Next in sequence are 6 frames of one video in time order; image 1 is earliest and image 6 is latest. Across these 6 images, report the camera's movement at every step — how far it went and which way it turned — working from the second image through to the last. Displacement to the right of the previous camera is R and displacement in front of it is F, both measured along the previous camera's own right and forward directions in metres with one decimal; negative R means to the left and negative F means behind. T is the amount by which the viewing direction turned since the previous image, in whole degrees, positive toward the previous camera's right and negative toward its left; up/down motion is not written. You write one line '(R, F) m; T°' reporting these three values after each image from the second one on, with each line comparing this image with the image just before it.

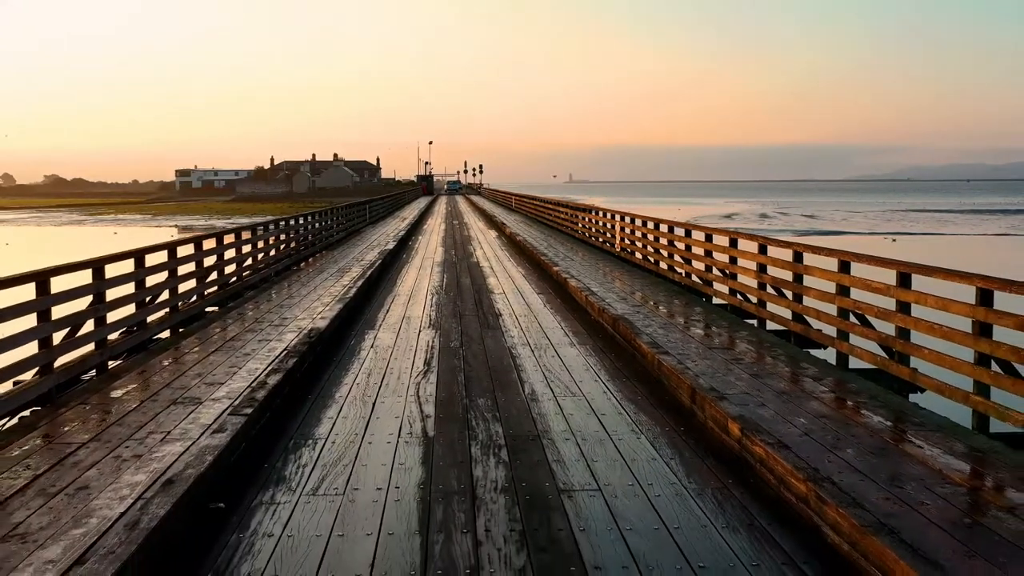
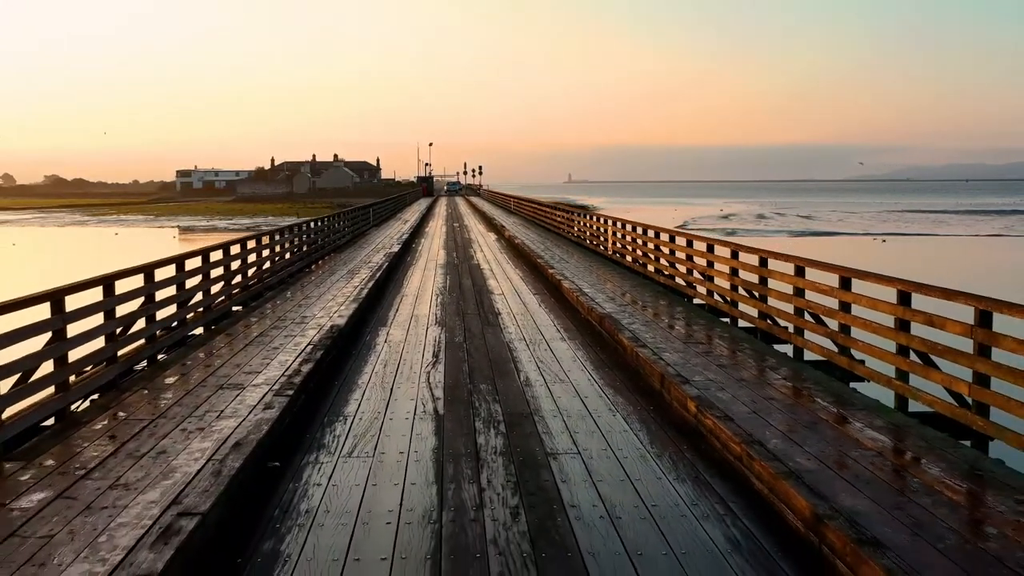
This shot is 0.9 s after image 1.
(0.0, -0.8) m; 0°
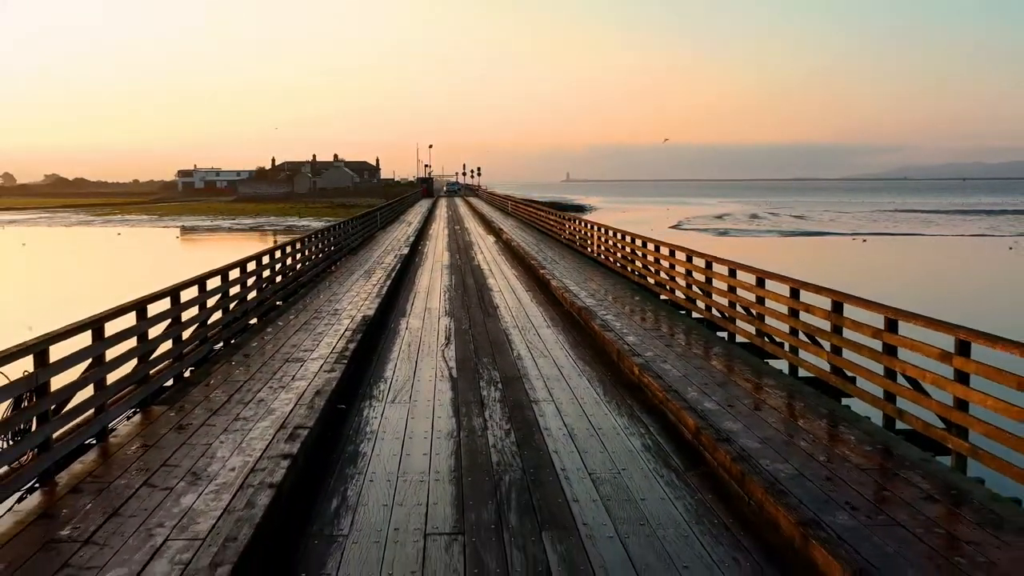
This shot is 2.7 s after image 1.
(0.0, -1.9) m; 0°
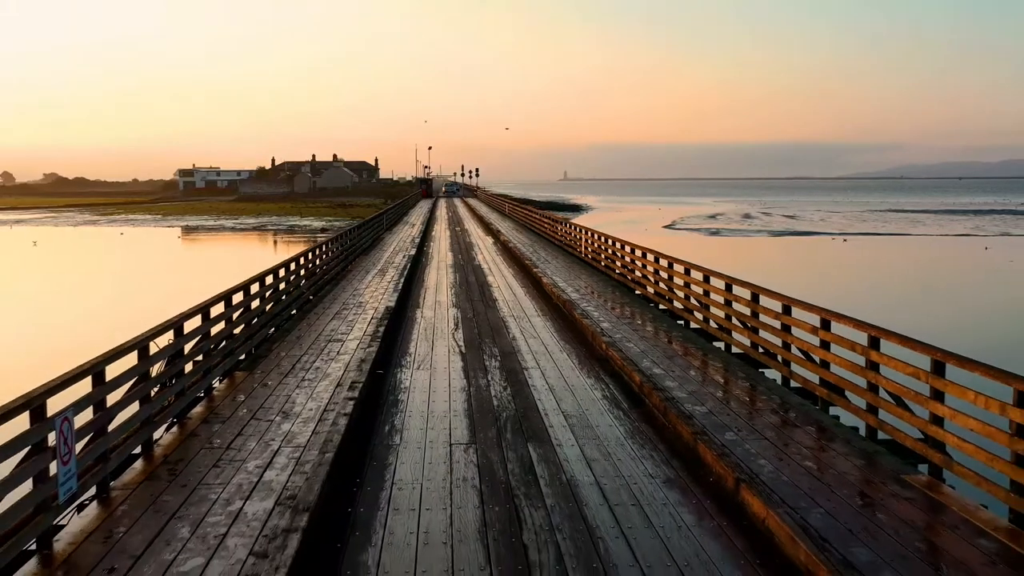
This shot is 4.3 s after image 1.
(0.0, -2.0) m; 0°
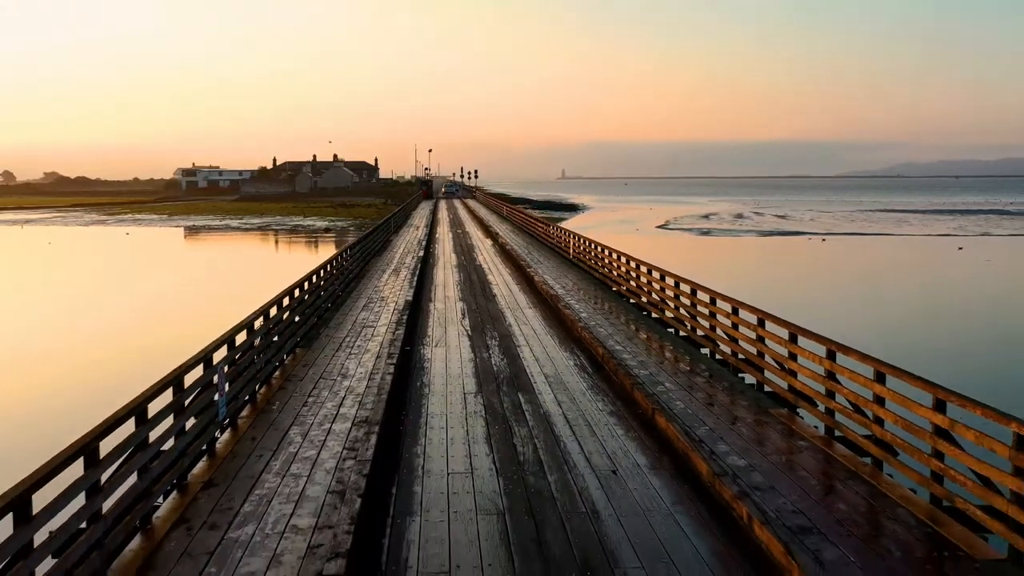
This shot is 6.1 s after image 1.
(0.0, -2.5) m; 0°
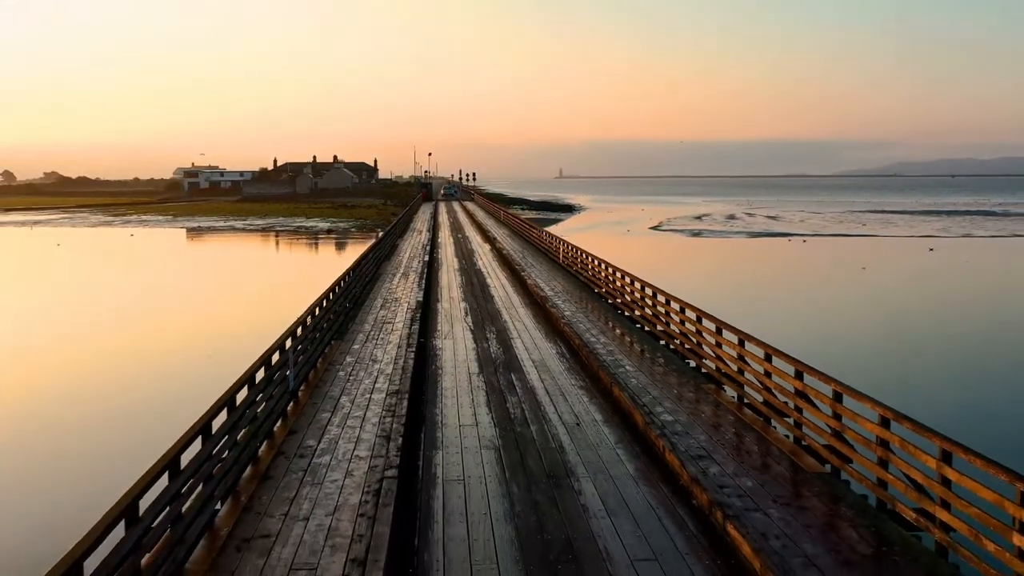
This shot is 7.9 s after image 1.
(0.0, -2.5) m; 0°
